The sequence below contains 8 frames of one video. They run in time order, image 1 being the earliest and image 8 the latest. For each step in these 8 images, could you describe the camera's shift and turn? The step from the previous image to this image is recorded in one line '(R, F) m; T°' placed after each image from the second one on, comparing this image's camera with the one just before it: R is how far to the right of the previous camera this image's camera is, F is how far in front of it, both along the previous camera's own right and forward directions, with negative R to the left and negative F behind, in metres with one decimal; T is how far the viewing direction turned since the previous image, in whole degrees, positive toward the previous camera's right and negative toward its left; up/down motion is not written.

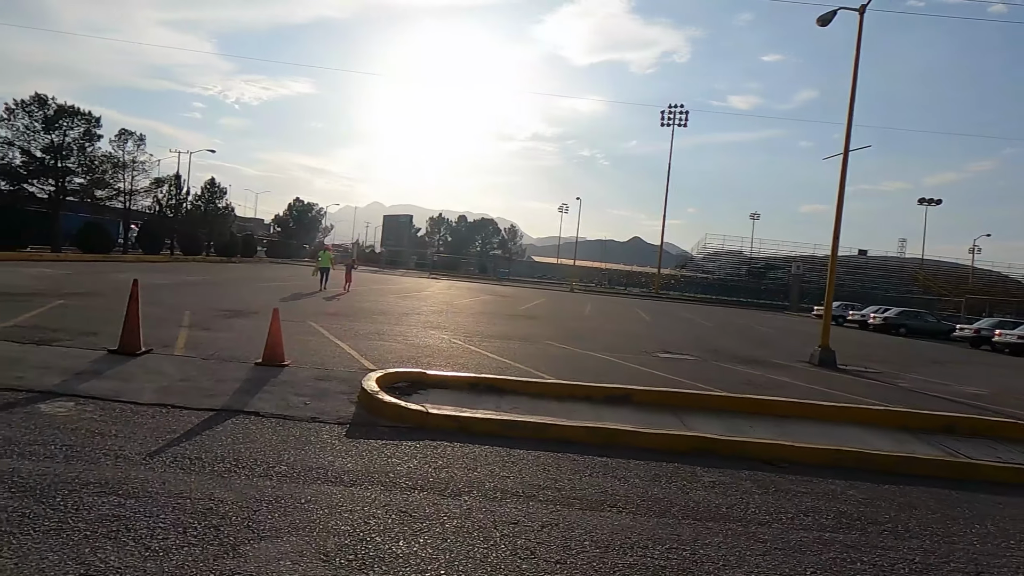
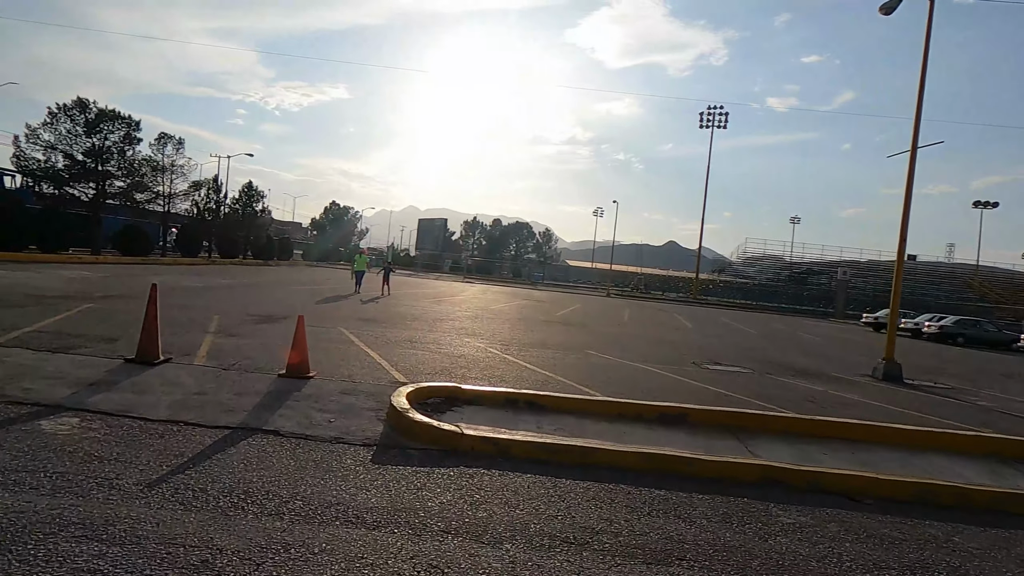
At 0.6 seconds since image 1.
(-0.1, +0.8) m; -3°
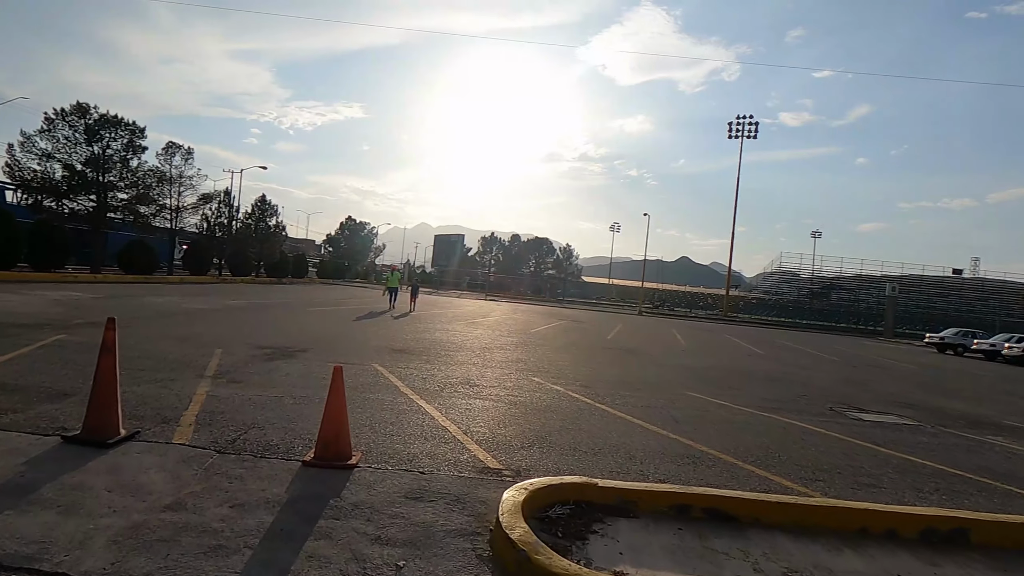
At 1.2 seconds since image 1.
(-1.2, +3.1) m; -1°
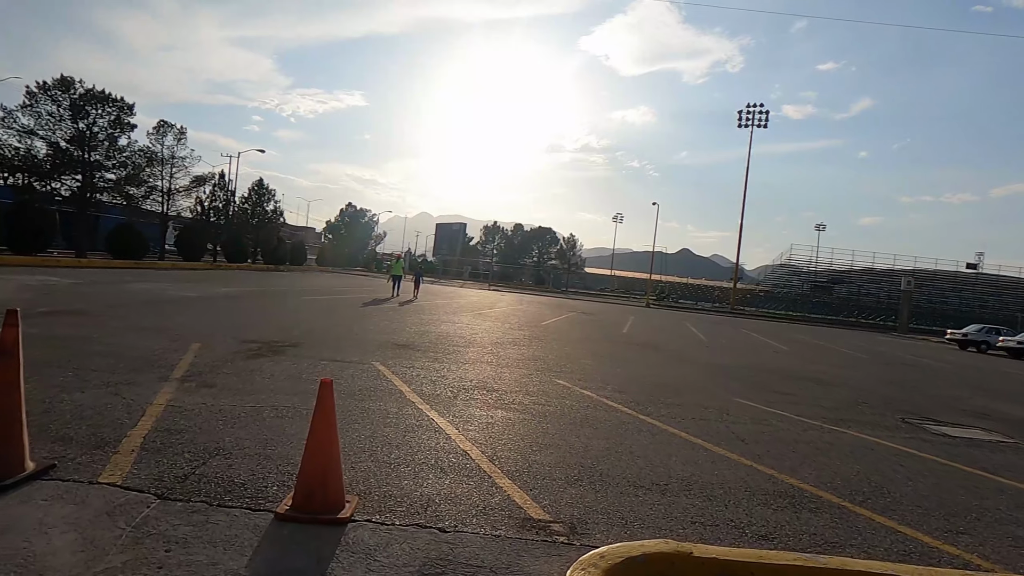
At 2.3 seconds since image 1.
(-0.3, +1.5) m; 0°
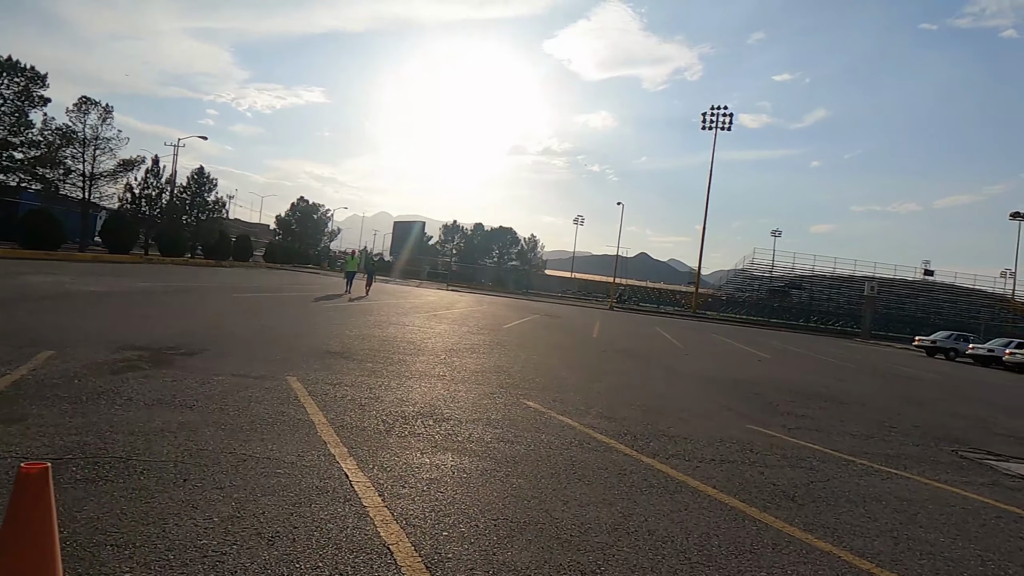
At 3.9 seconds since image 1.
(0.0, +2.2) m; +3°
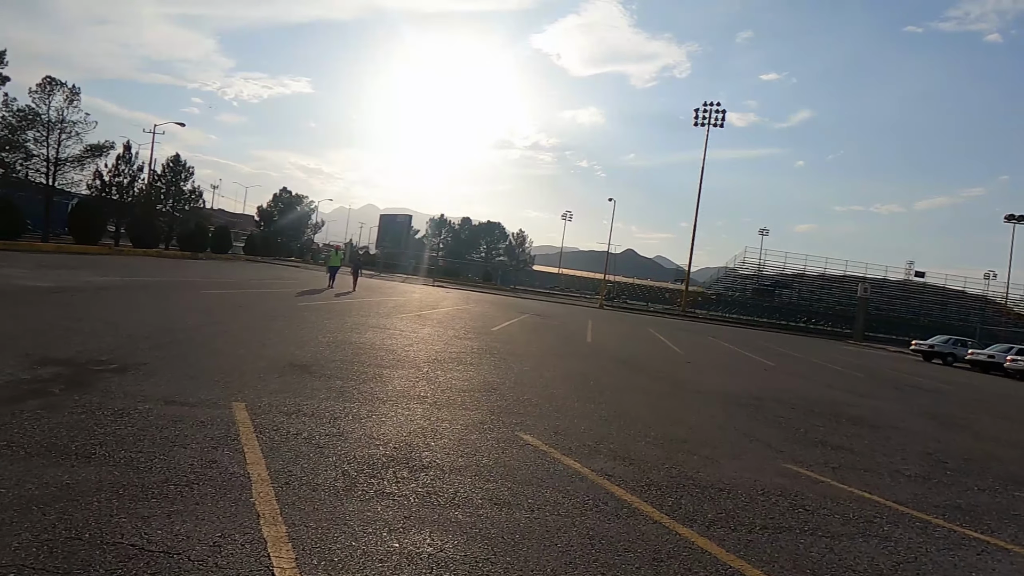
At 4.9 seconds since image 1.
(-0.1, +1.3) m; +1°
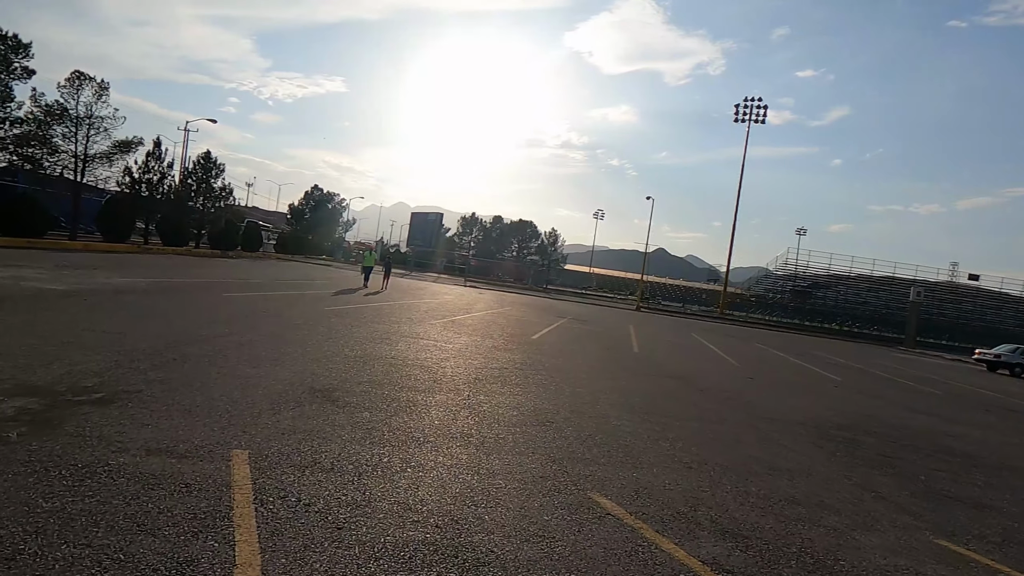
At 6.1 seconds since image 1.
(-0.3, +1.4) m; -3°
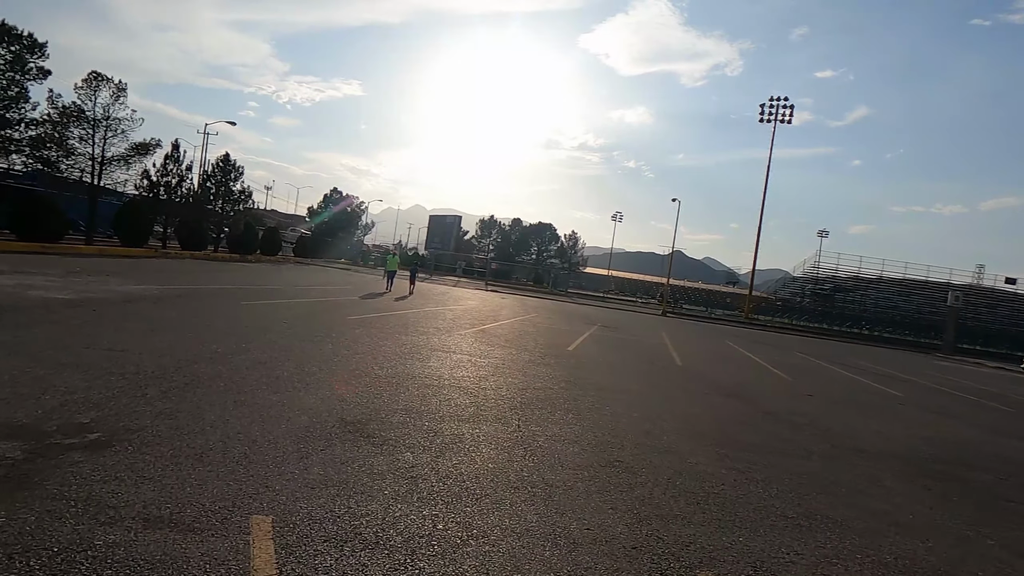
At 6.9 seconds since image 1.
(-0.5, +1.1) m; -1°
